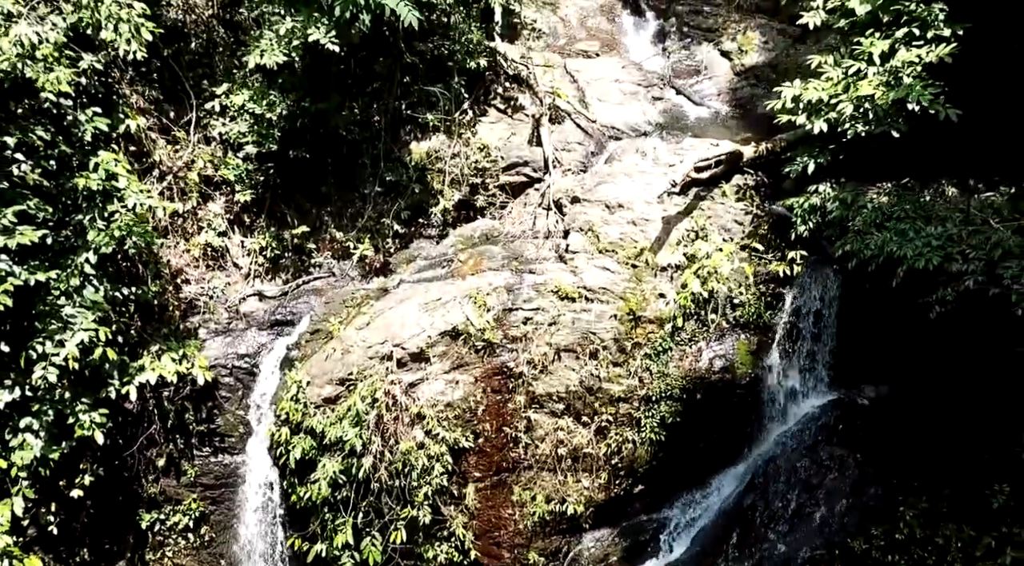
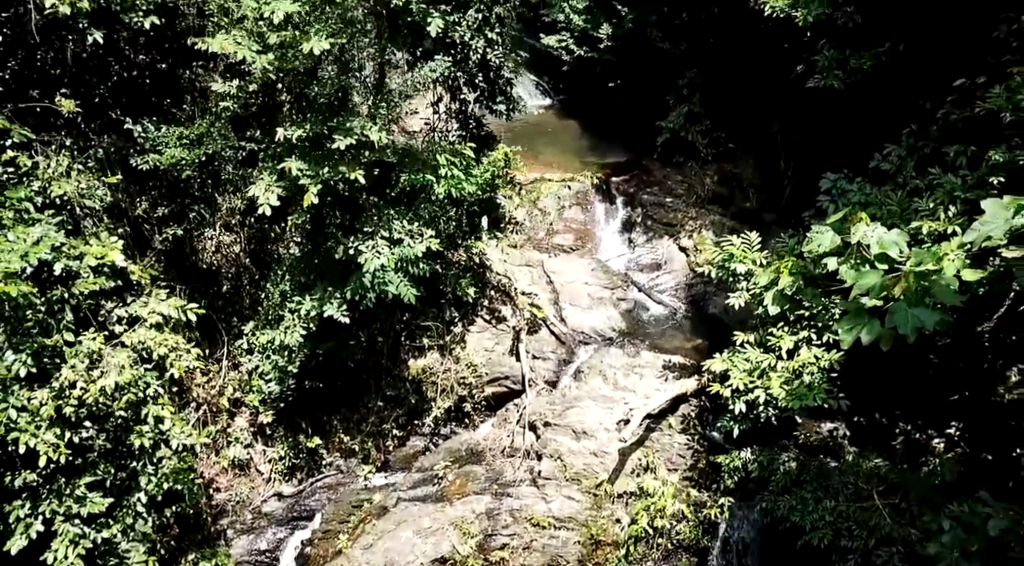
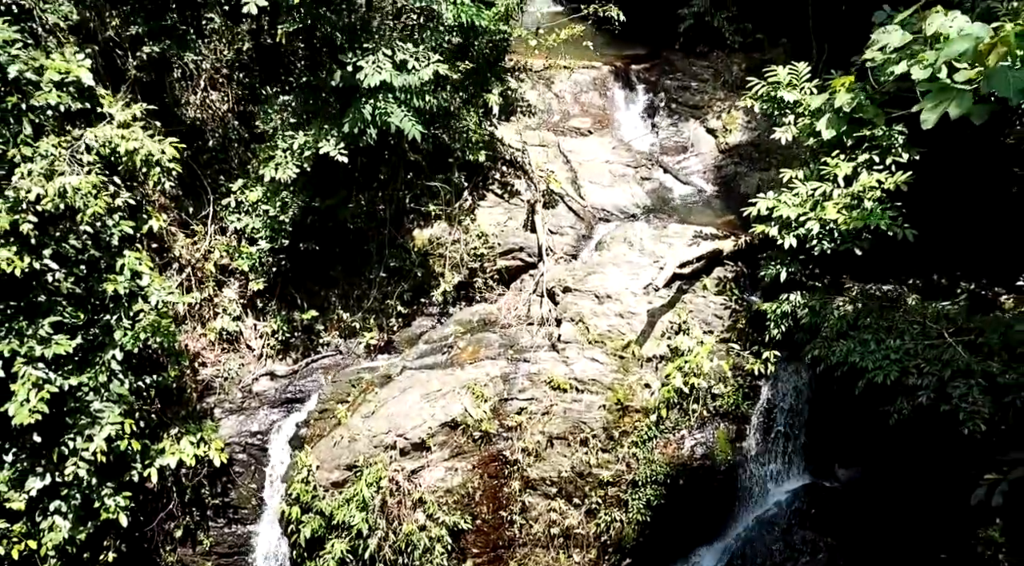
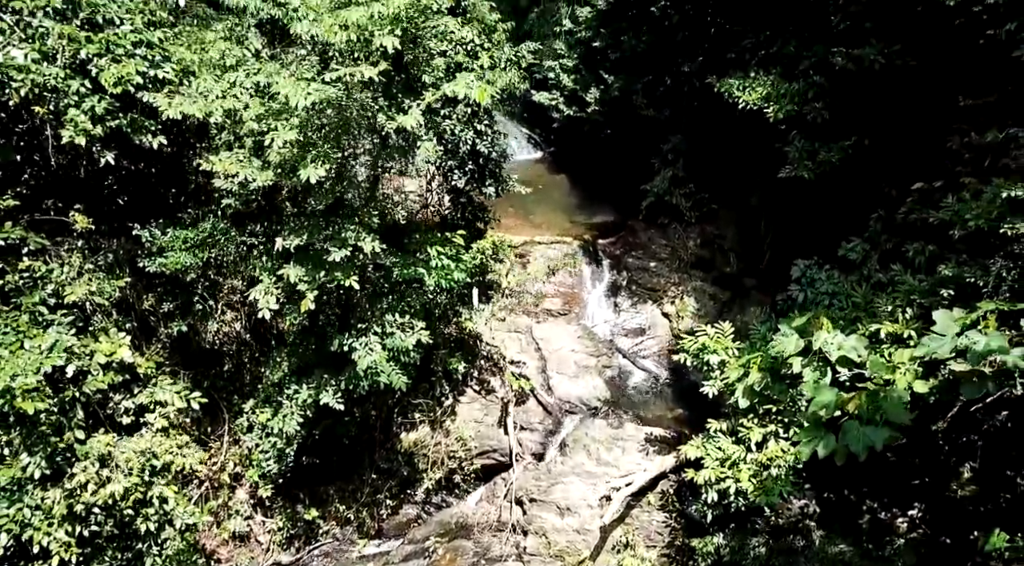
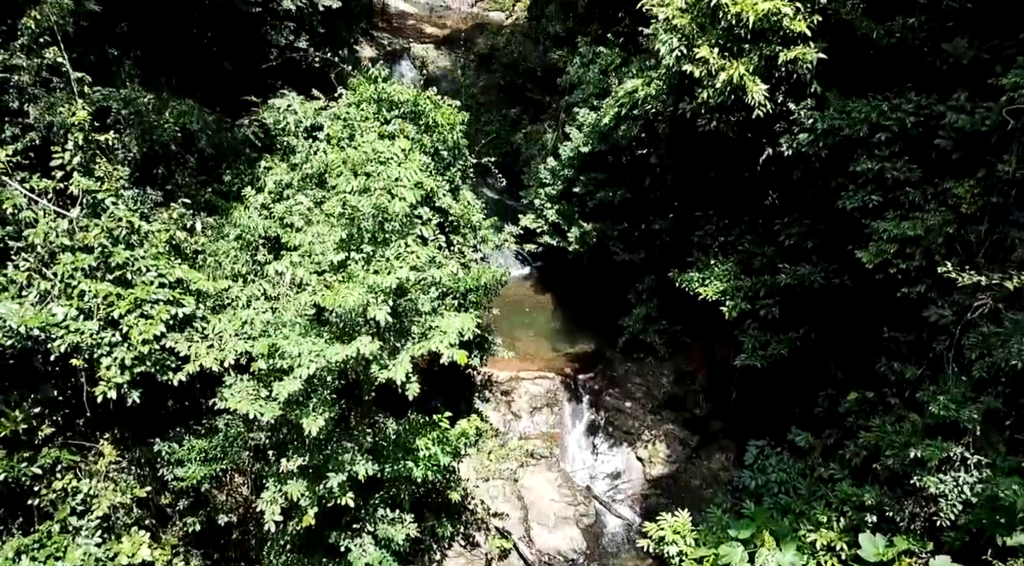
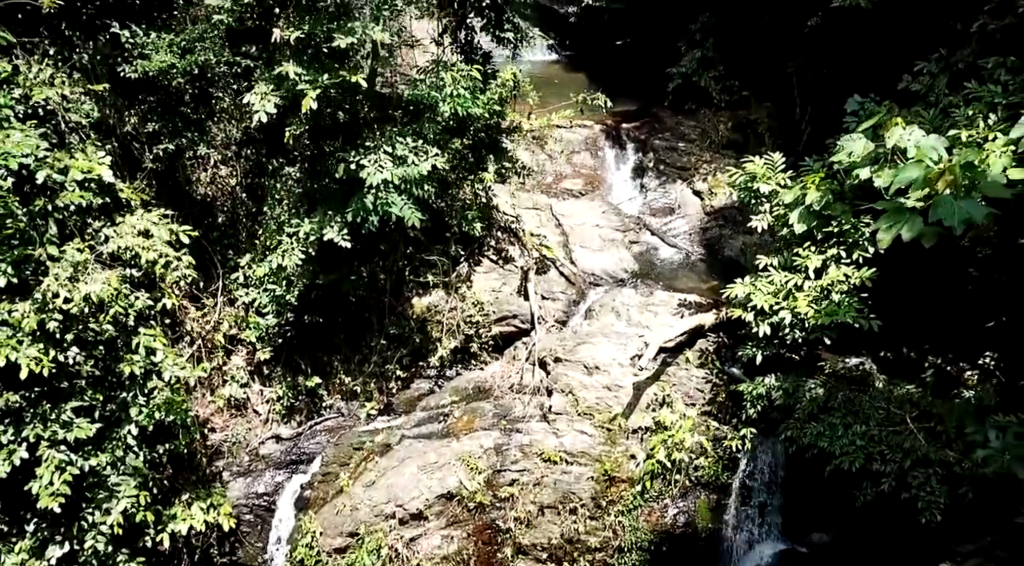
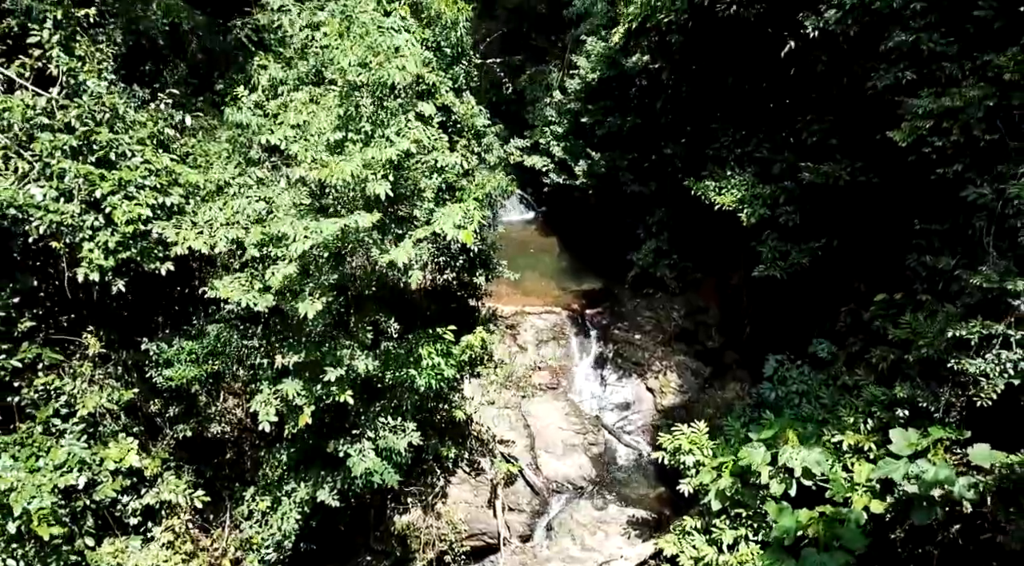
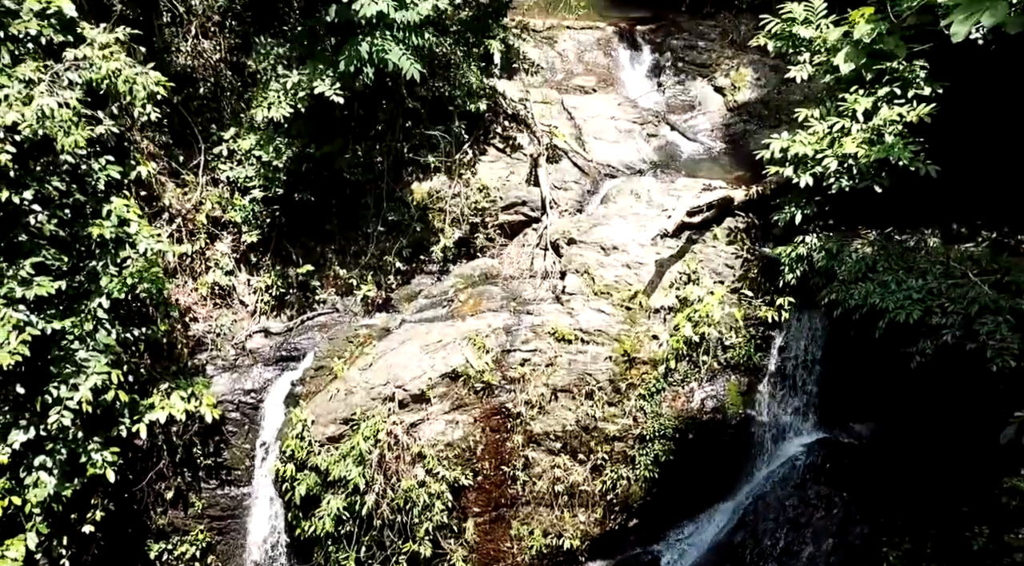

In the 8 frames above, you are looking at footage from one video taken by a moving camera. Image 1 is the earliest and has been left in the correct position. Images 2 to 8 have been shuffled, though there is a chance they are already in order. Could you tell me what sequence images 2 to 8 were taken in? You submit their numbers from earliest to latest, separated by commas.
8, 3, 6, 2, 4, 7, 5
